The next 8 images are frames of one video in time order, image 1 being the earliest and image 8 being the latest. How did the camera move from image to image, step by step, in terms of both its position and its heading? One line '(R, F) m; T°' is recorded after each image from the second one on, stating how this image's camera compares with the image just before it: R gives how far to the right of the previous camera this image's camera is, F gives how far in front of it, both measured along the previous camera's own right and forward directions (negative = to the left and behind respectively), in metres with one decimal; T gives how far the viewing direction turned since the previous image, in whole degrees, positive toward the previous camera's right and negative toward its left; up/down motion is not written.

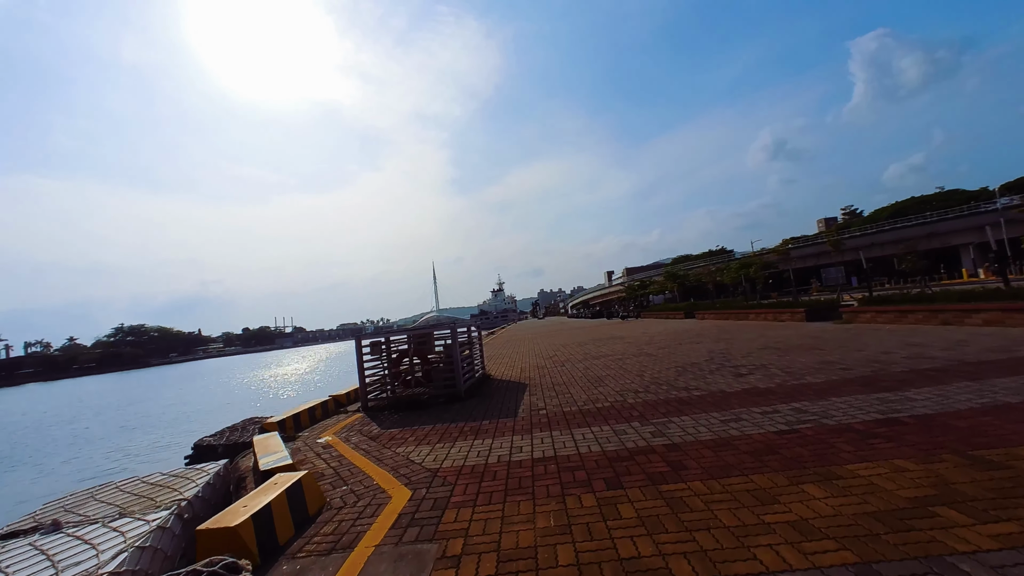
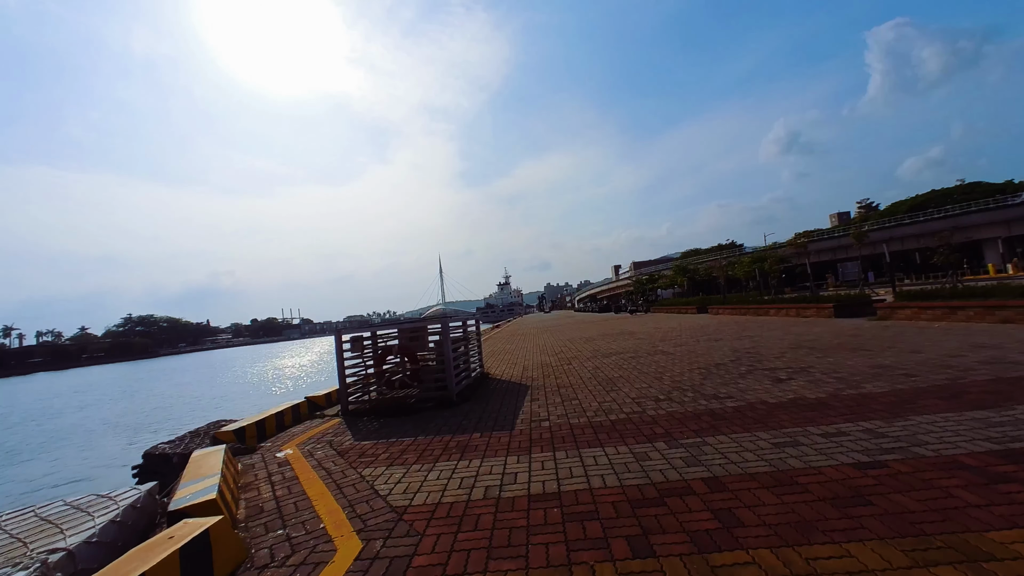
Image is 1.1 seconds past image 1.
(+0.1, +1.4) m; -1°
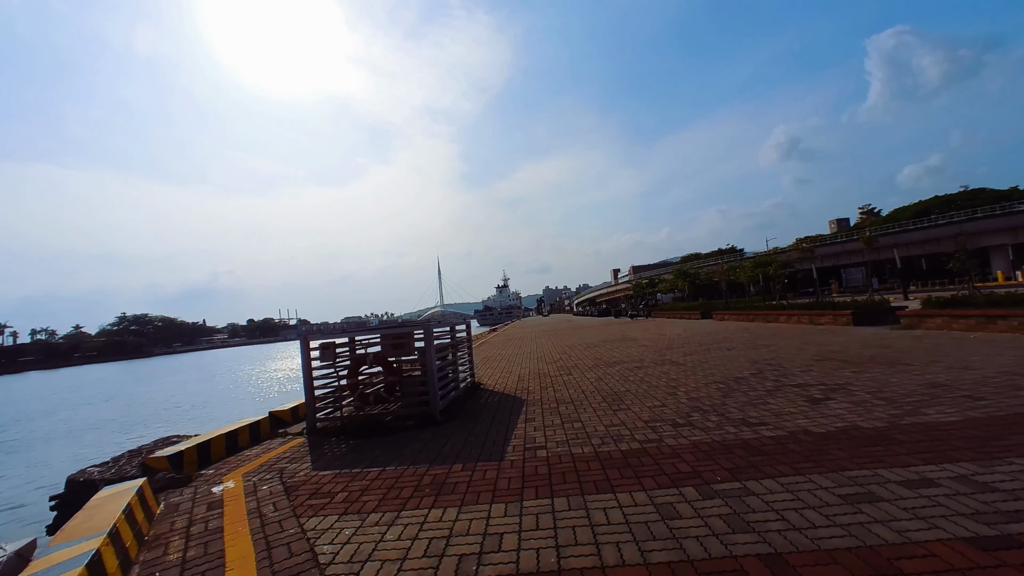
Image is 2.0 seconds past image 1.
(+0.1, +1.2) m; 0°
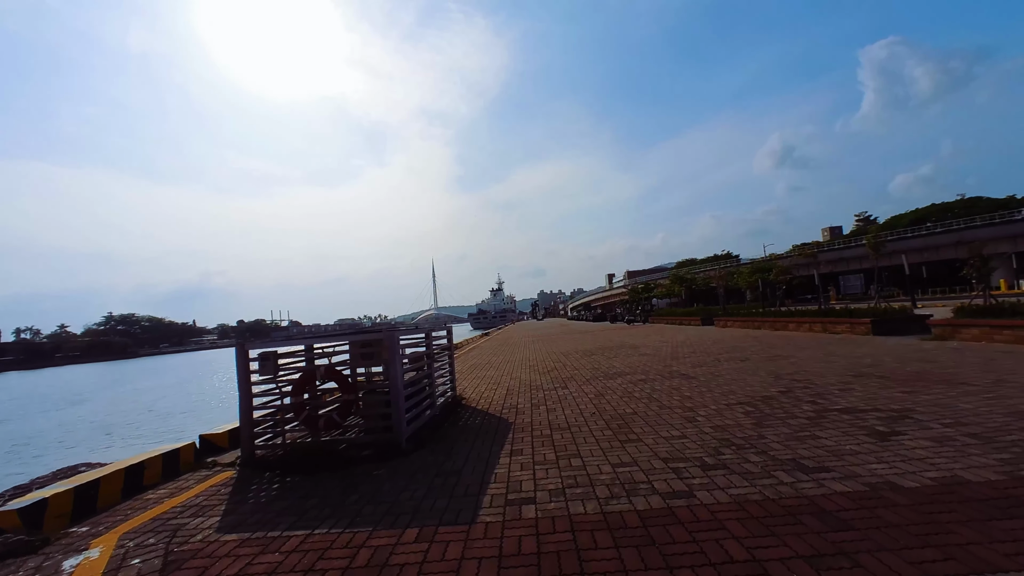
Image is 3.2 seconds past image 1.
(+0.2, +1.5) m; +1°
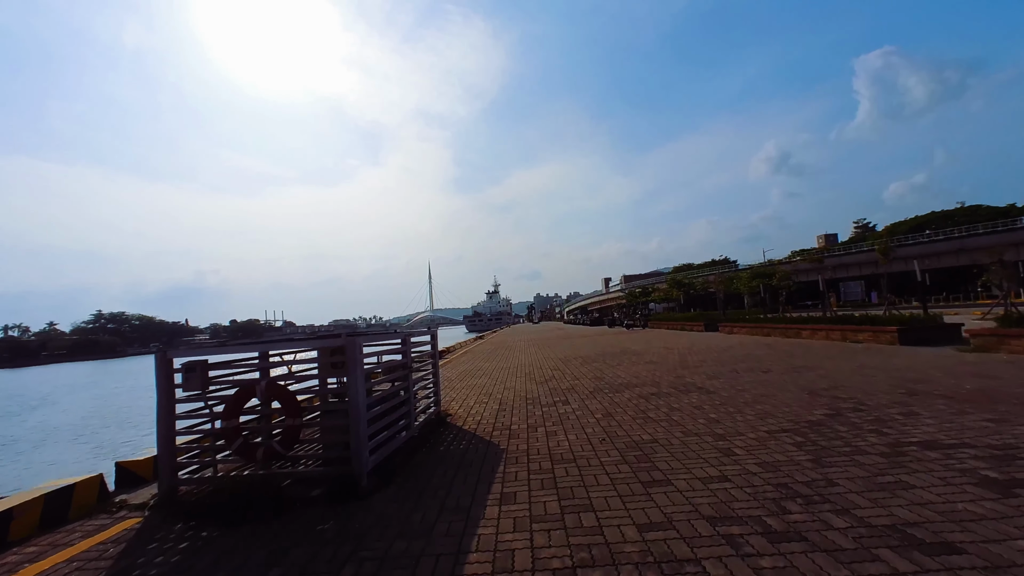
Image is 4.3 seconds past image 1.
(0.0, +1.4) m; +1°
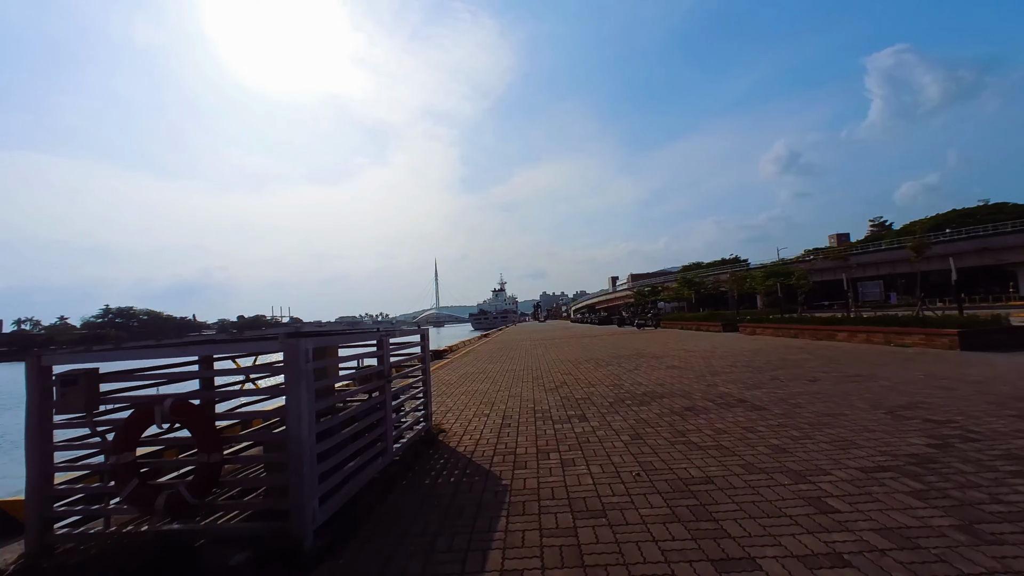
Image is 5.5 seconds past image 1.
(0.0, +1.5) m; -1°
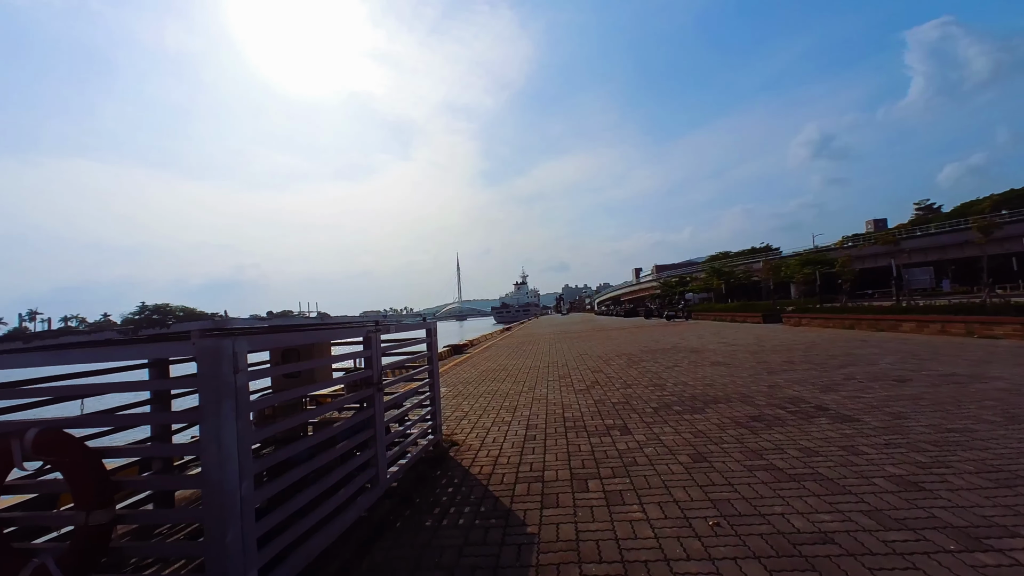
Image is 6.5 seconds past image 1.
(0.0, +1.3) m; -3°
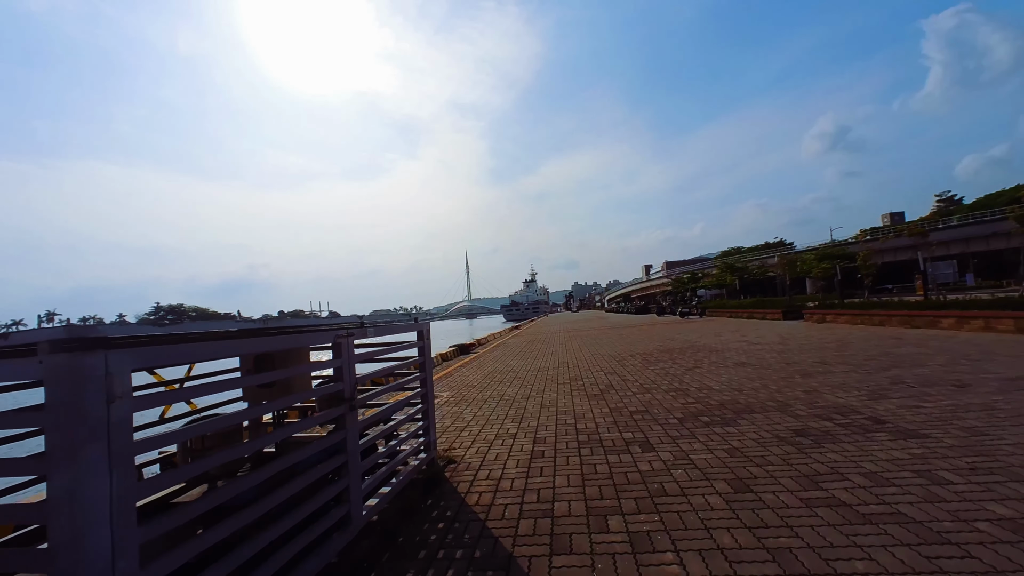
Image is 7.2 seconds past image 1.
(+0.1, +0.8) m; -1°
